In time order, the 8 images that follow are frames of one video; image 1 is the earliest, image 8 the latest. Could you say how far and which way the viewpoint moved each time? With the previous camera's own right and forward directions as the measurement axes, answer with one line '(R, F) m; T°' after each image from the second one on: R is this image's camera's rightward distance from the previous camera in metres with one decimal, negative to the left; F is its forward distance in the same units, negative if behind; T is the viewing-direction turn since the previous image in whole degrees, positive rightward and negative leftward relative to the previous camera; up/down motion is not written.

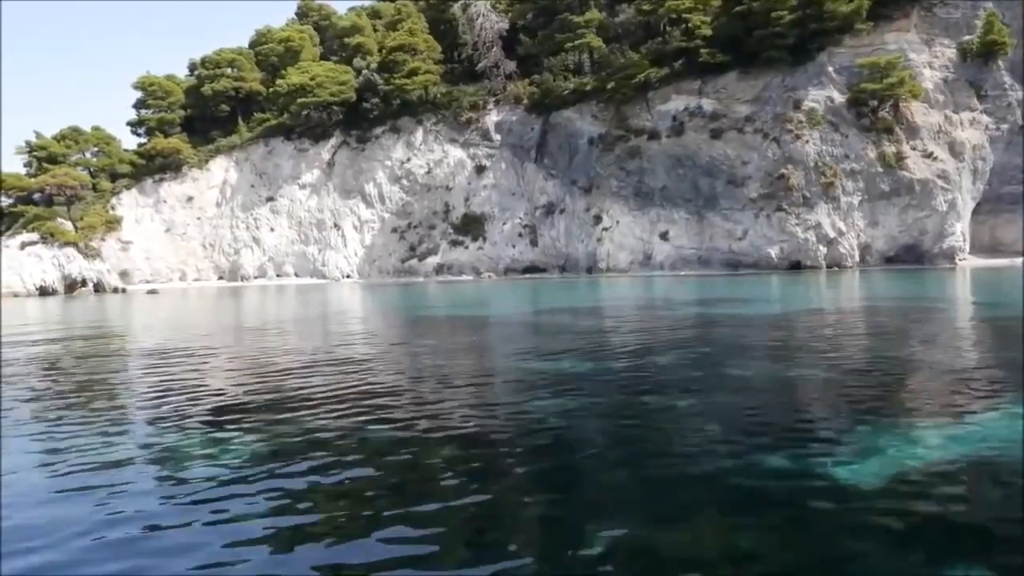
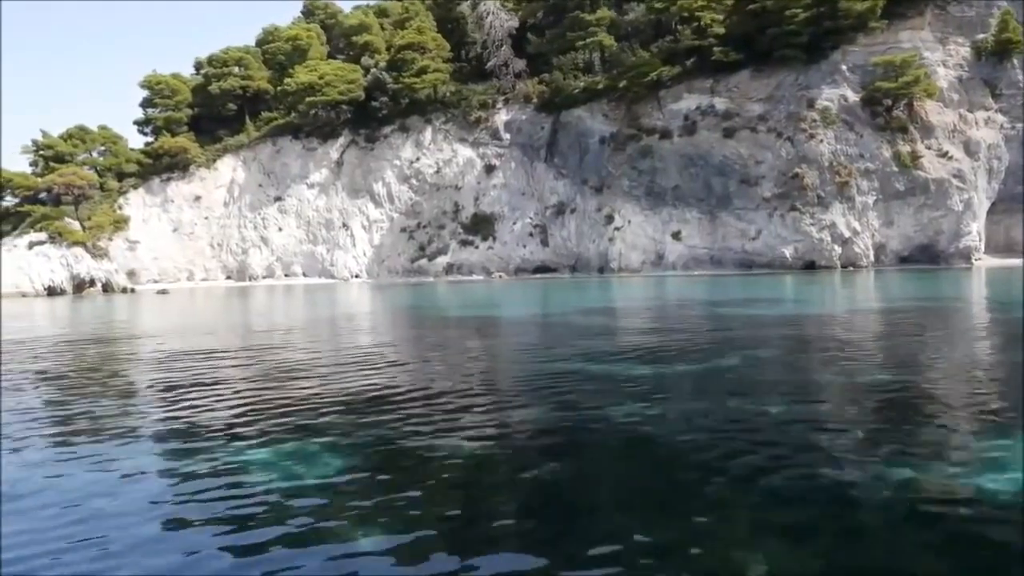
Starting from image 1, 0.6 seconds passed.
(-0.5, +0.2) m; 0°
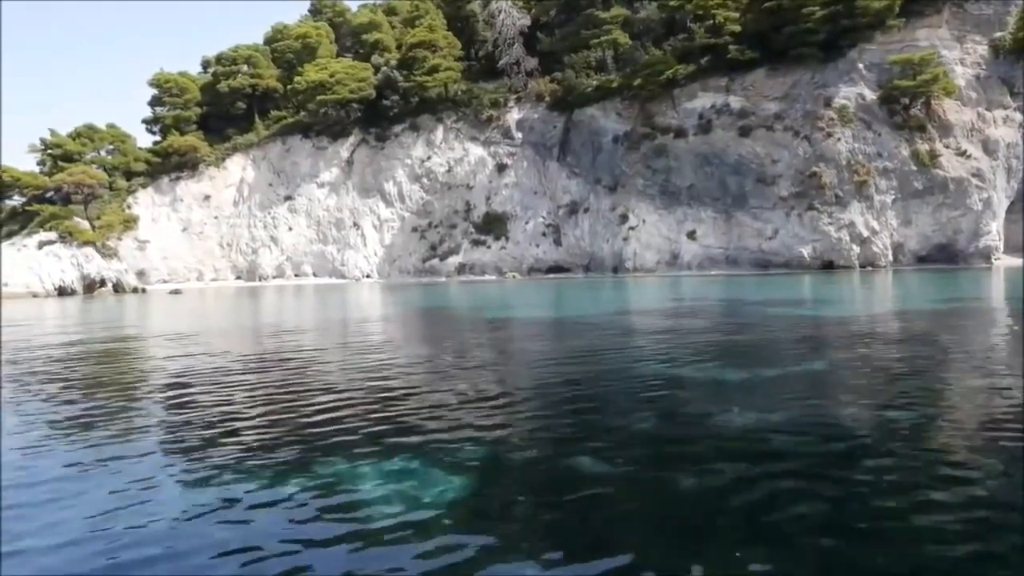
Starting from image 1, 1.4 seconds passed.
(-0.6, +0.3) m; 0°
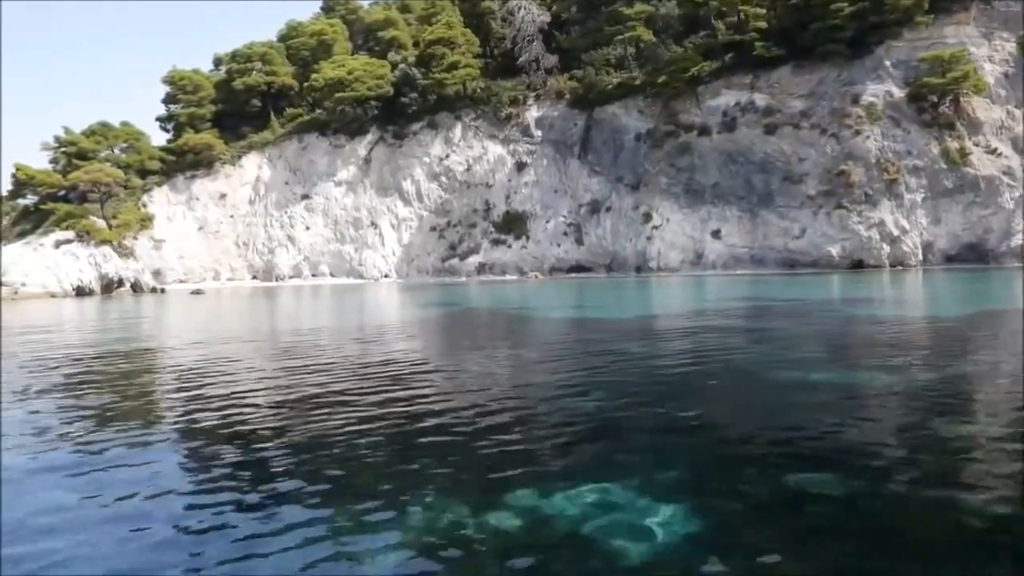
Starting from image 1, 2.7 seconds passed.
(-1.0, +0.4) m; 0°
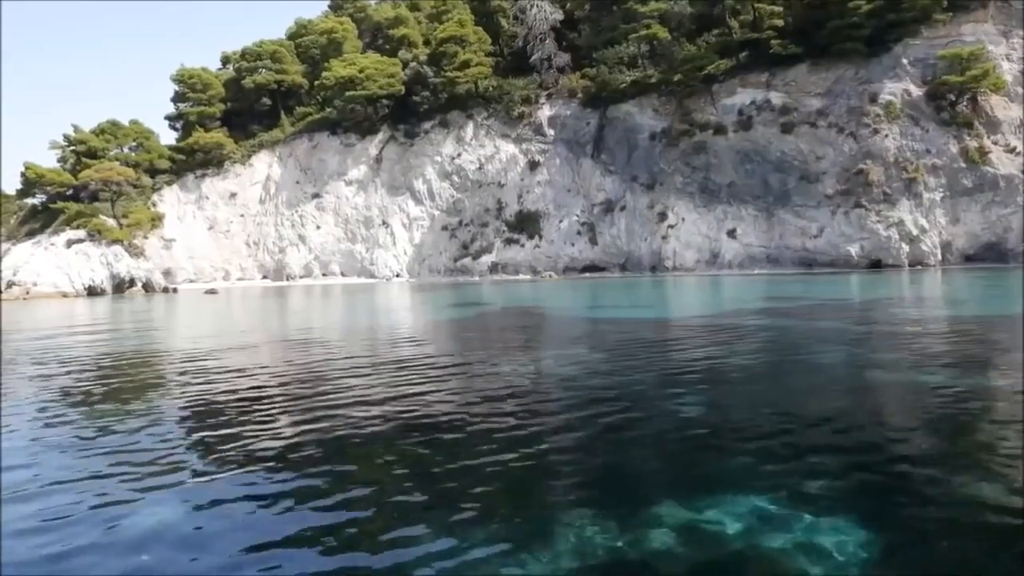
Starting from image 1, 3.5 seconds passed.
(-0.6, +0.2) m; 0°
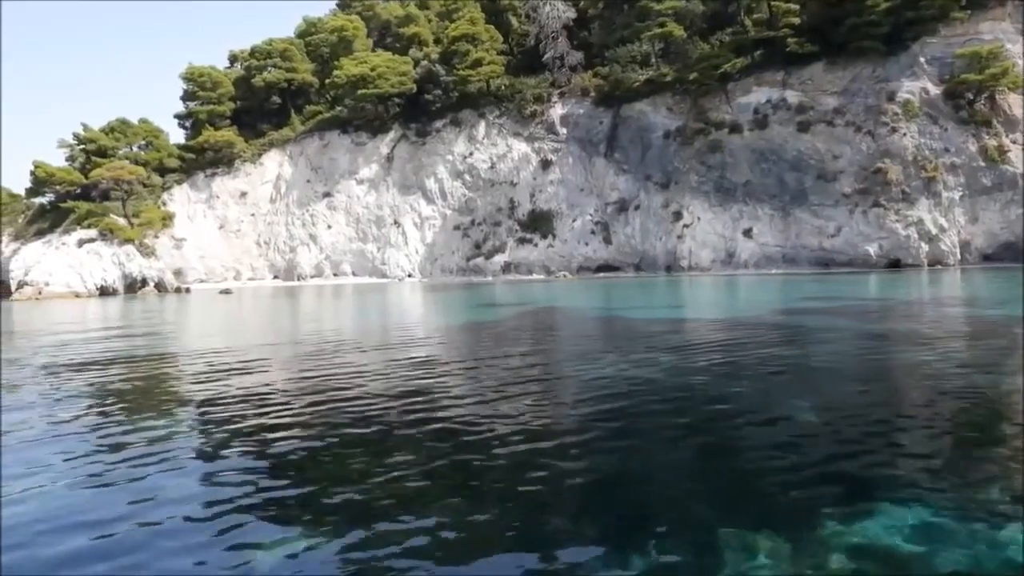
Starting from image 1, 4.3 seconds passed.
(-0.6, +0.2) m; 0°
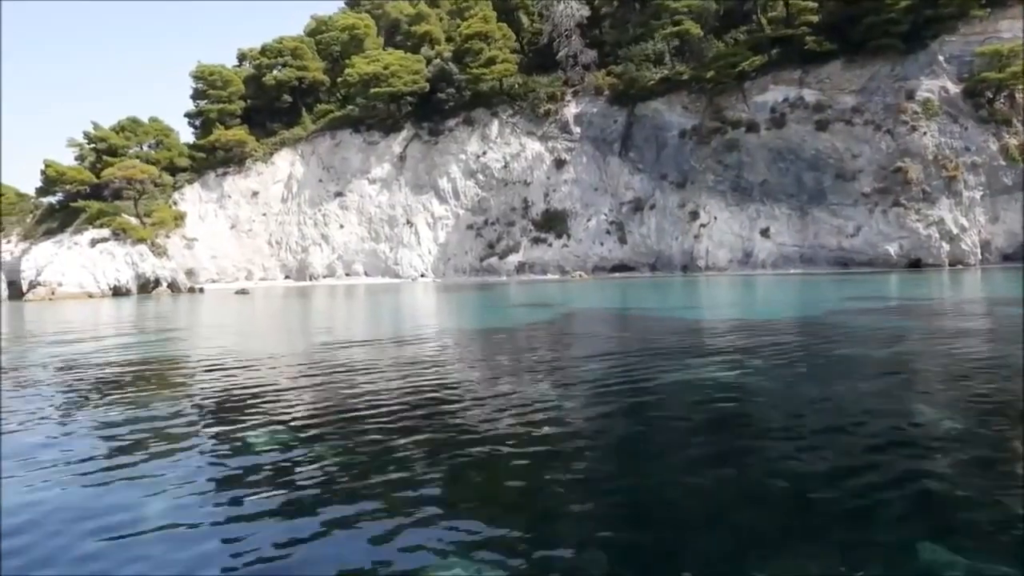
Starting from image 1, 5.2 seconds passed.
(-0.7, +0.3) m; 0°
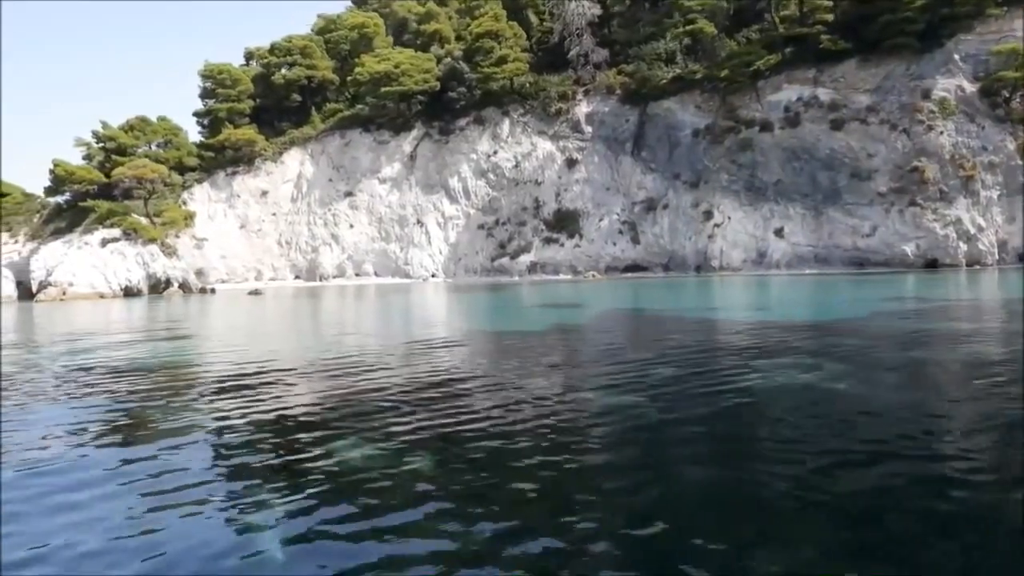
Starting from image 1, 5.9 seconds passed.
(-0.5, +0.2) m; 0°
